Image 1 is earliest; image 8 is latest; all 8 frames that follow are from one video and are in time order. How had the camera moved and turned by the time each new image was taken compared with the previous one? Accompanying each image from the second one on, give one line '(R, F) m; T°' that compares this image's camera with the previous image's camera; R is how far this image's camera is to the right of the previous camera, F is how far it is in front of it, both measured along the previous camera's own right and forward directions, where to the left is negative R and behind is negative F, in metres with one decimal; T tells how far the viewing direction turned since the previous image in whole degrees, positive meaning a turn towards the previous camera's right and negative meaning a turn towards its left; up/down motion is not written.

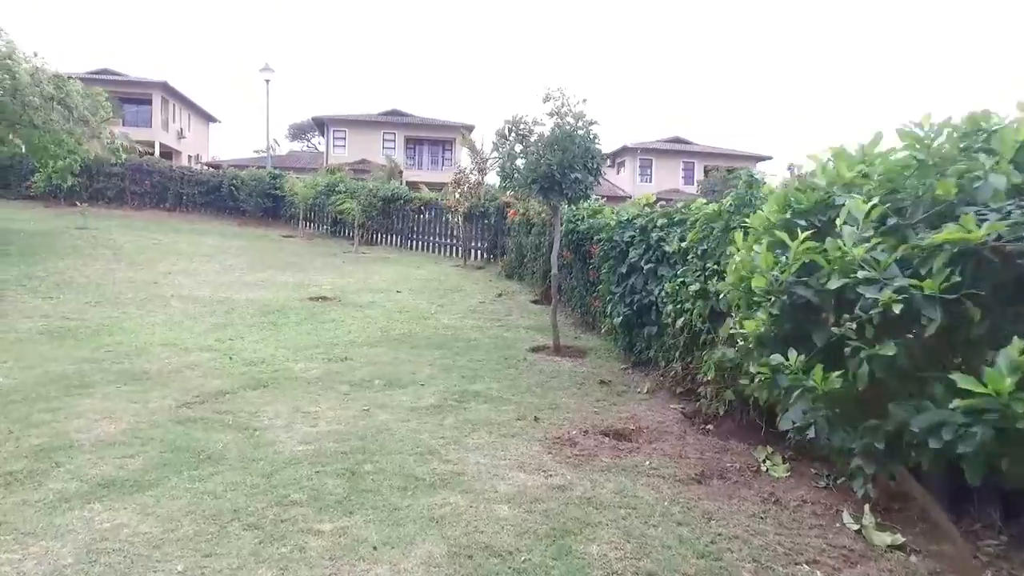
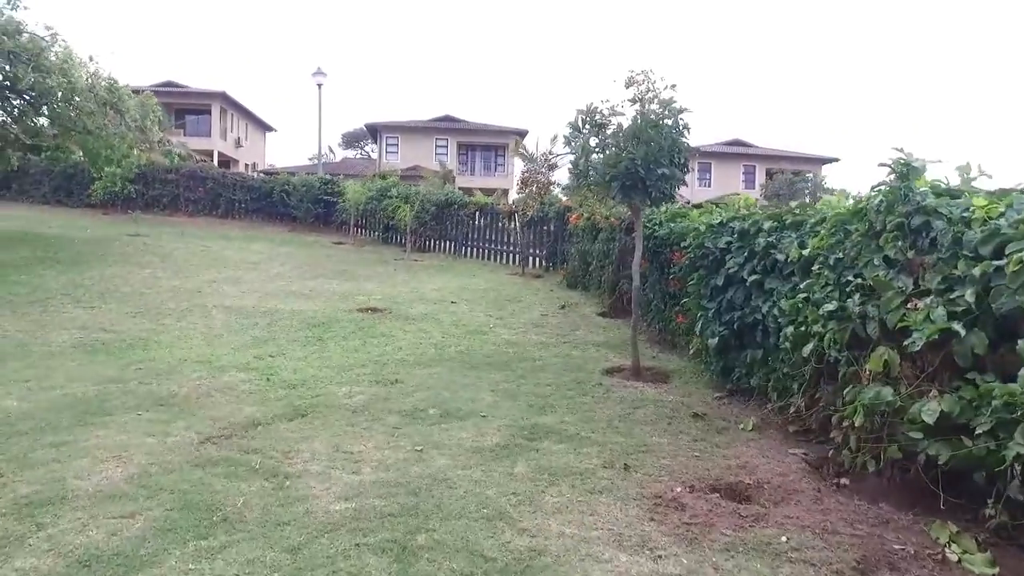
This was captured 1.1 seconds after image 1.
(-0.2, +0.8) m; -4°
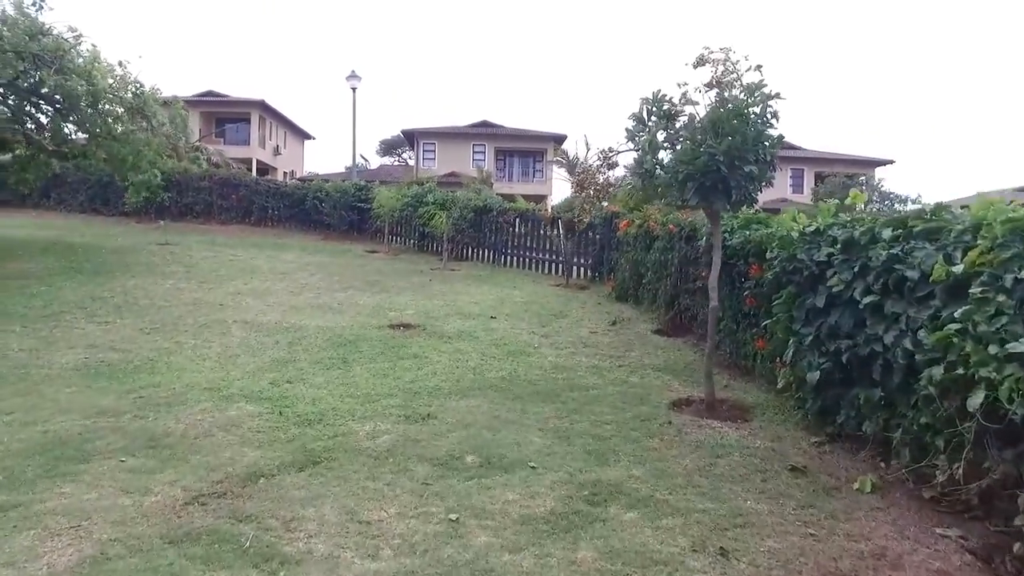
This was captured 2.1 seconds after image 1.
(-0.1, +0.8) m; -3°
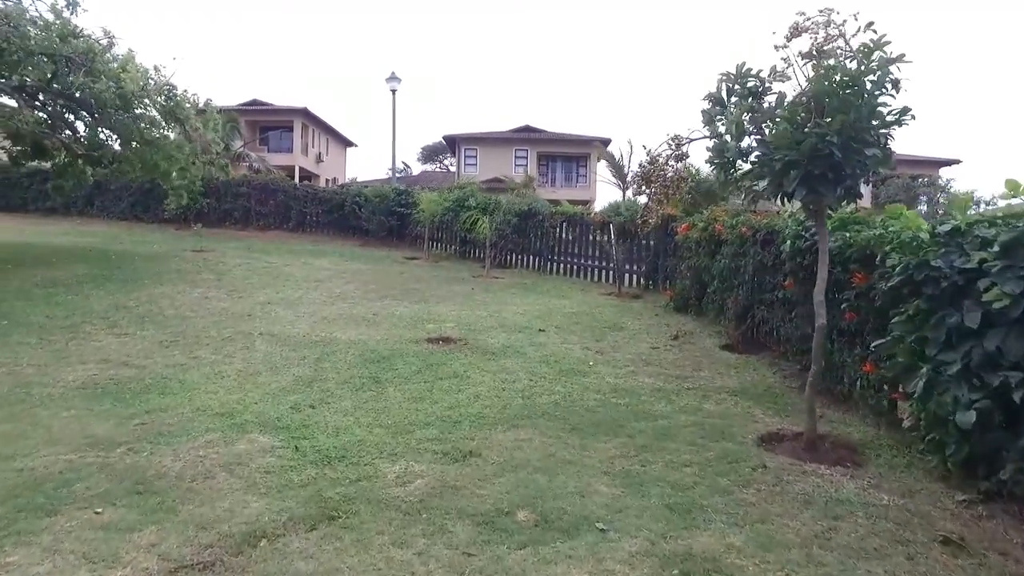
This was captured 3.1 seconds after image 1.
(-0.1, +0.8) m; -3°
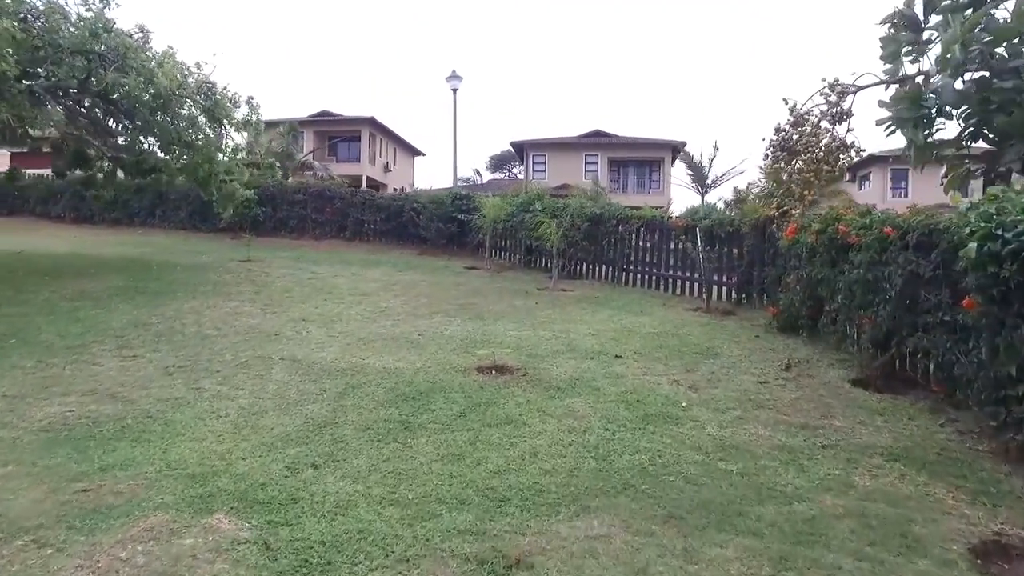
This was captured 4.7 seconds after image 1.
(0.0, +1.3) m; -6°
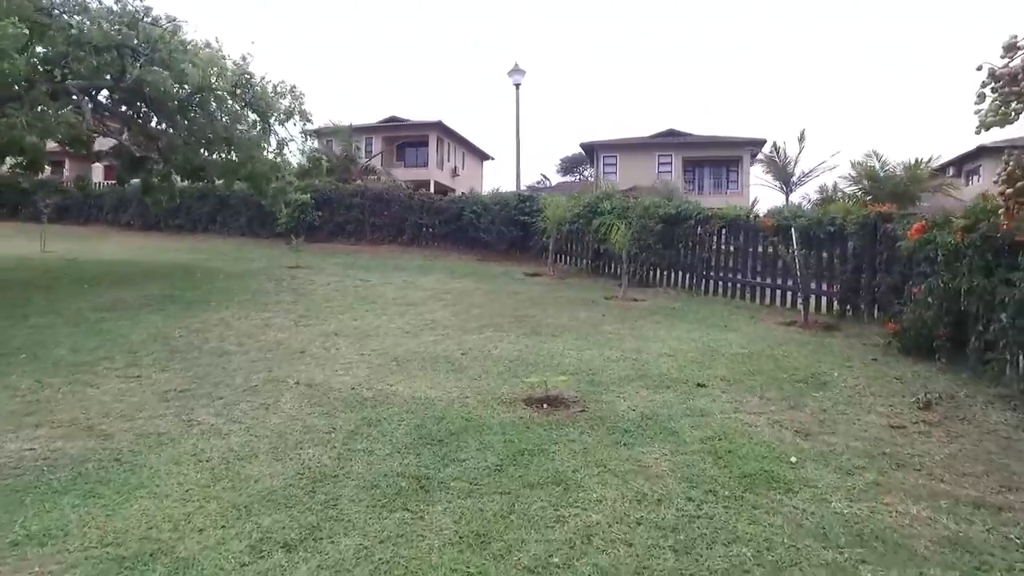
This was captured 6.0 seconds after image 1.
(+0.1, +1.1) m; -6°
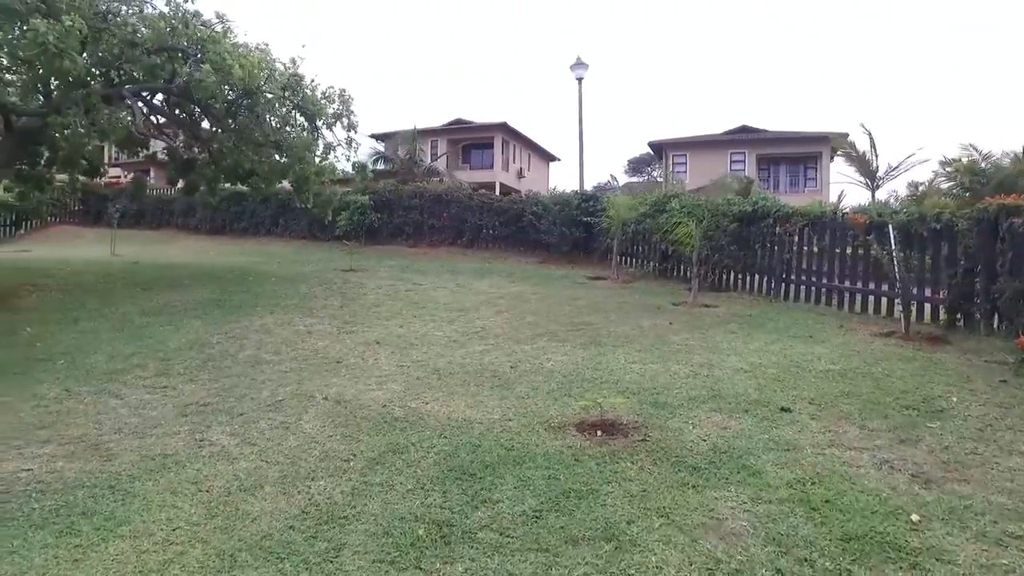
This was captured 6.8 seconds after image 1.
(+0.1, +0.6) m; -6°
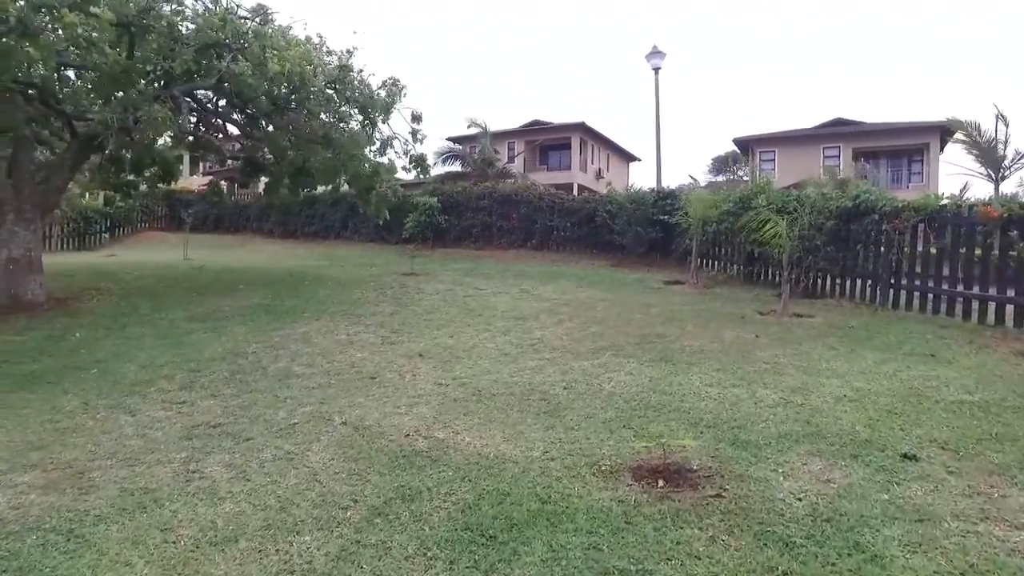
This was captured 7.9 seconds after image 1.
(+0.2, +0.7) m; -7°
